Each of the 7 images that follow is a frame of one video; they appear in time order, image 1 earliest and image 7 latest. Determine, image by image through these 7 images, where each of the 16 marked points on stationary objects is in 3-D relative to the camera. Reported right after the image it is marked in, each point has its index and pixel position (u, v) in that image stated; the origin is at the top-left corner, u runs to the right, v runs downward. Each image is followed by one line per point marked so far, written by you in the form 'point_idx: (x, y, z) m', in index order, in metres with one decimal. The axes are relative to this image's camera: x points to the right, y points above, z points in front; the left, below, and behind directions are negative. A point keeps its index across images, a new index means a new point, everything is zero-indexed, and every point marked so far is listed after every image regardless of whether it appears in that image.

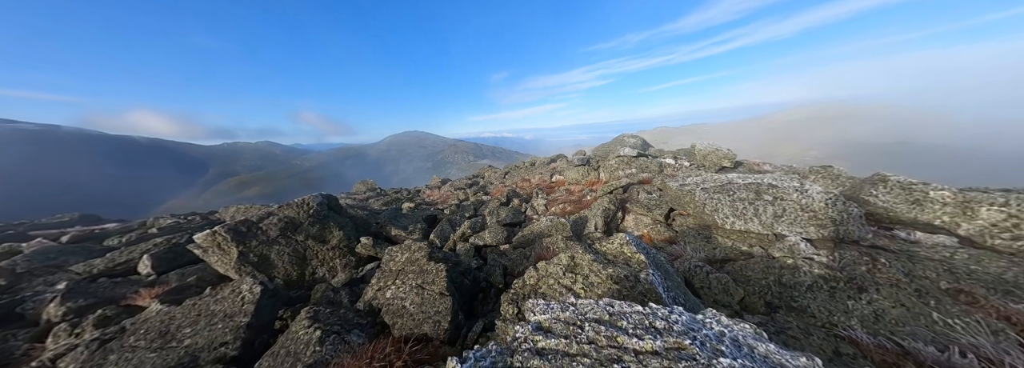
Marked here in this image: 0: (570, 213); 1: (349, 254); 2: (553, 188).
0: (+2.9, -1.4, +11.4) m
1: (-6.6, -2.8, +9.1) m
2: (+2.8, +0.2, +15.0) m
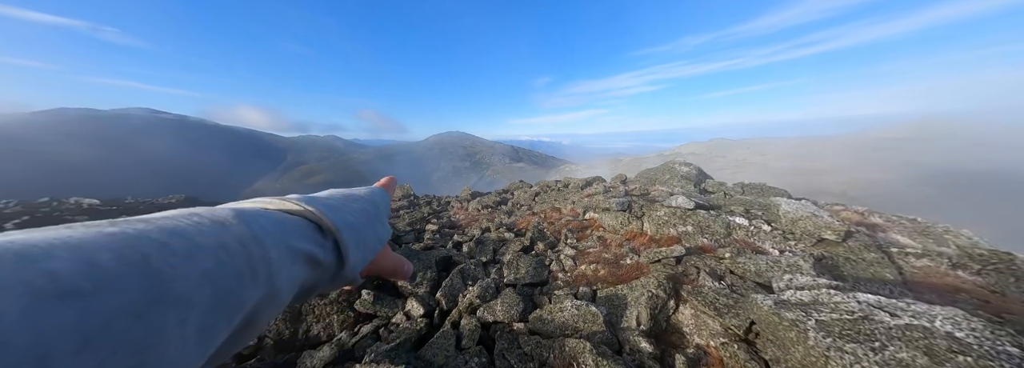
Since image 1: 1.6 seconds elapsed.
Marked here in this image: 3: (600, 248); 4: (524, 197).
0: (+3.7, -4.0, +9.2) m
1: (-6.1, -4.6, +8.2) m
2: (+4.2, -2.6, +12.8) m
3: (+4.4, -3.1, +11.1) m
4: (+1.1, -1.2, +19.0) m
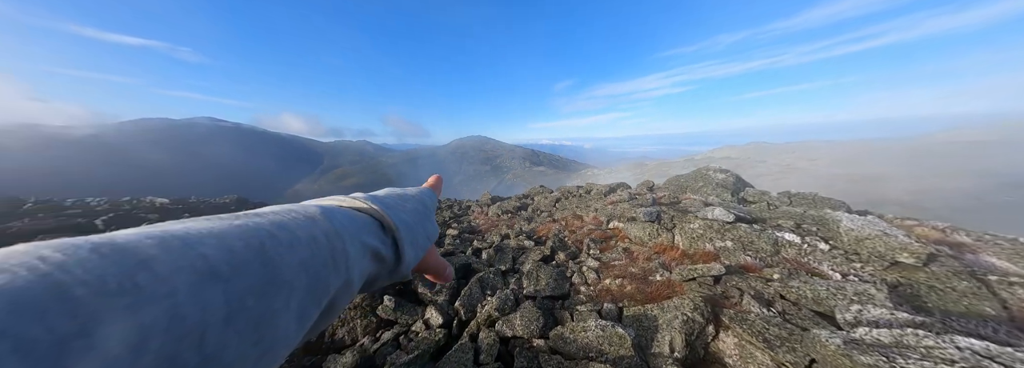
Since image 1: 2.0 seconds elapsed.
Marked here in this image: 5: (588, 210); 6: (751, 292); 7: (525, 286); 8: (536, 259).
0: (+4.5, -4.4, +8.6) m
1: (-5.4, -4.9, +8.4) m
2: (+5.3, -3.1, +12.1) m
3: (+5.3, -3.6, +10.4) m
4: (+2.8, -1.8, +18.6) m
5: (+5.4, -1.9, +15.6) m
6: (+8.2, -3.7, +7.7) m
7: (+0.5, -4.4, +9.6) m
8: (+1.2, -3.7, +11.1) m
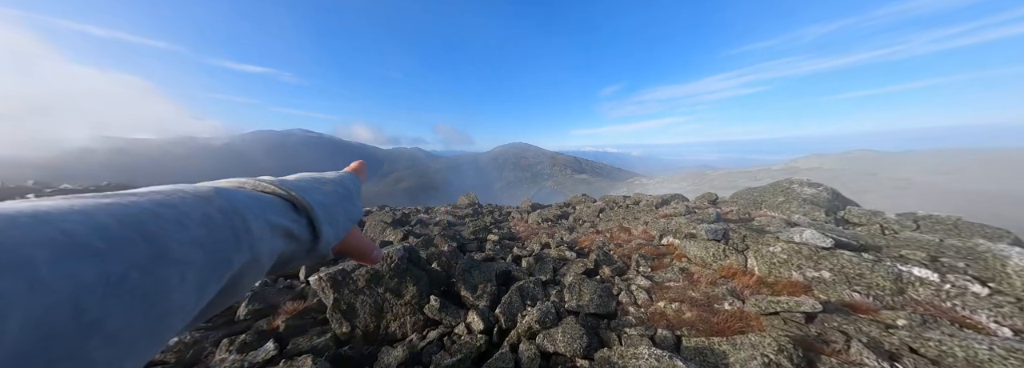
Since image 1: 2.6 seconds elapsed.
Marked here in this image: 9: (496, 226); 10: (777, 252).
0: (+6.0, -4.9, +7.5) m
1: (-3.8, -5.1, +8.9) m
2: (+7.4, -3.7, +11.0) m
3: (+7.1, -4.1, +9.2) m
4: (+6.0, -2.5, +17.8) m
5: (+8.1, -2.6, +14.4) m
6: (+9.5, -4.2, +6.1) m
7: (+2.3, -4.8, +9.2) m
8: (+3.2, -4.1, +10.6) m
9: (-1.1, -3.2, +16.8) m
10: (+10.9, -2.8, +9.2) m
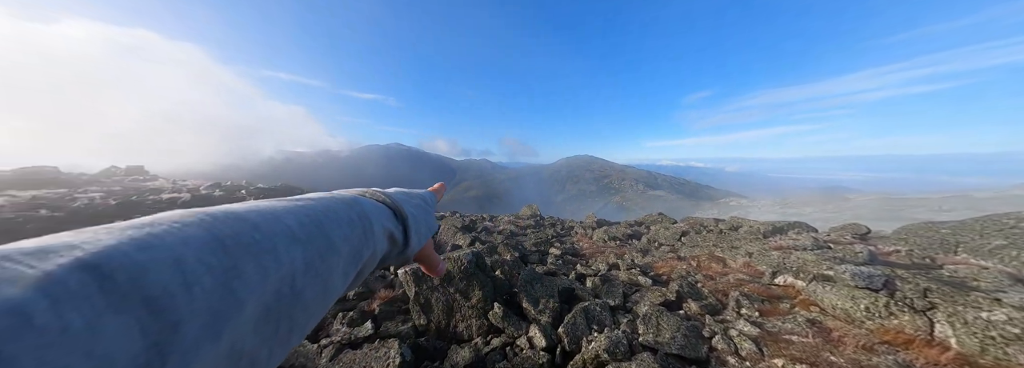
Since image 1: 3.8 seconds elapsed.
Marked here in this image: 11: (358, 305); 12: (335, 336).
0: (+7.9, -5.6, +5.6) m
1: (-1.2, -5.5, +9.3) m
2: (+10.2, -4.6, +8.6) m
3: (+9.4, -4.9, +7.0) m
4: (+10.5, -3.7, +15.6) m
5: (+11.7, -3.7, +11.8) m
6: (+11.1, -4.9, +3.3) m
7: (+4.7, -5.4, +8.1) m
8: (+5.9, -4.9, +9.2) m
9: (+3.4, -4.1, +16.3) m
10: (+13.2, -3.8, +6.1) m
11: (-6.6, -5.2, +9.6) m
12: (-6.4, -5.5, +8.1) m
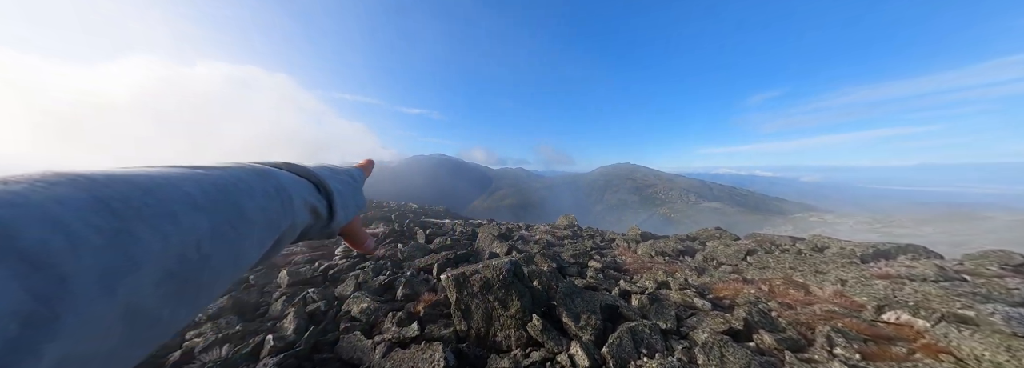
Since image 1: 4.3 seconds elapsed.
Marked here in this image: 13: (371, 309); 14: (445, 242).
0: (+9.0, -5.9, +4.3) m
1: (+0.4, -5.9, +9.2) m
2: (+11.6, -5.0, +7.0) m
3: (+10.7, -5.3, +5.5) m
4: (+12.9, -4.4, +13.9) m
5: (+13.6, -4.2, +10.0) m
6: (+11.8, -5.2, +1.6) m
7: (+6.1, -5.8, +7.2) m
8: (+7.5, -5.3, +8.2) m
9: (+6.0, -4.8, +15.6) m
10: (+14.3, -4.1, +4.1) m
11: (-4.9, -5.6, +10.2) m
12: (-4.9, -5.9, +8.7) m
13: (-6.2, -5.5, +9.7) m
14: (-4.8, -4.3, +16.3) m
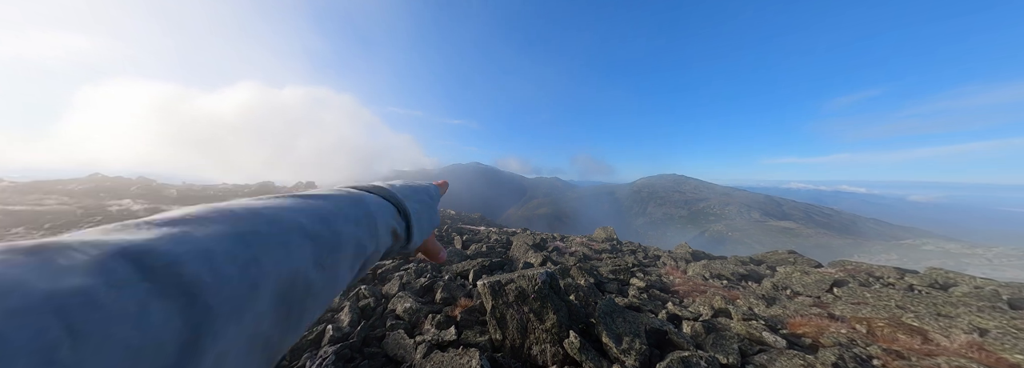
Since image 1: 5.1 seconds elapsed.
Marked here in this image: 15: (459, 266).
0: (+9.7, -6.3, +2.8) m
1: (+1.9, -6.3, +8.9) m
2: (+12.7, -5.6, +5.2) m
3: (+11.6, -5.8, +3.8) m
4: (+14.9, -5.2, +12.0) m
5: (+15.1, -5.0, +8.0) m
6: (+12.1, -5.6, -0.1) m
7: (+7.3, -6.2, +6.1) m
8: (+8.8, -5.8, +6.9) m
9: (+8.2, -5.6, +14.5) m
10: (+15.0, -4.6, +2.1) m
11: (-3.2, -6.0, +10.6) m
12: (-3.5, -6.2, +9.1) m
13: (-4.6, -5.8, +10.2) m
14: (-2.3, -4.9, +16.6) m
15: (-3.3, -5.1, +14.0) m
